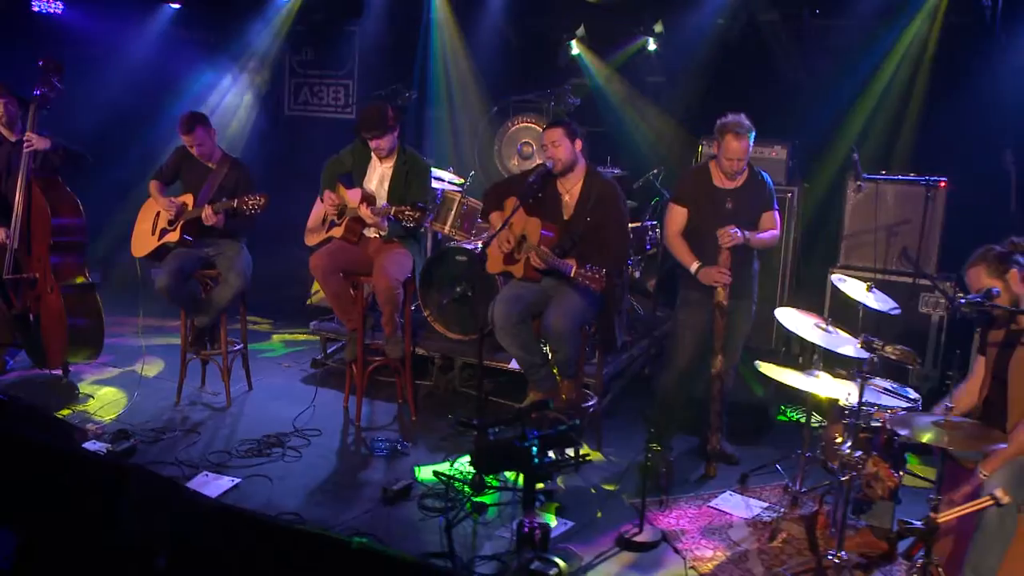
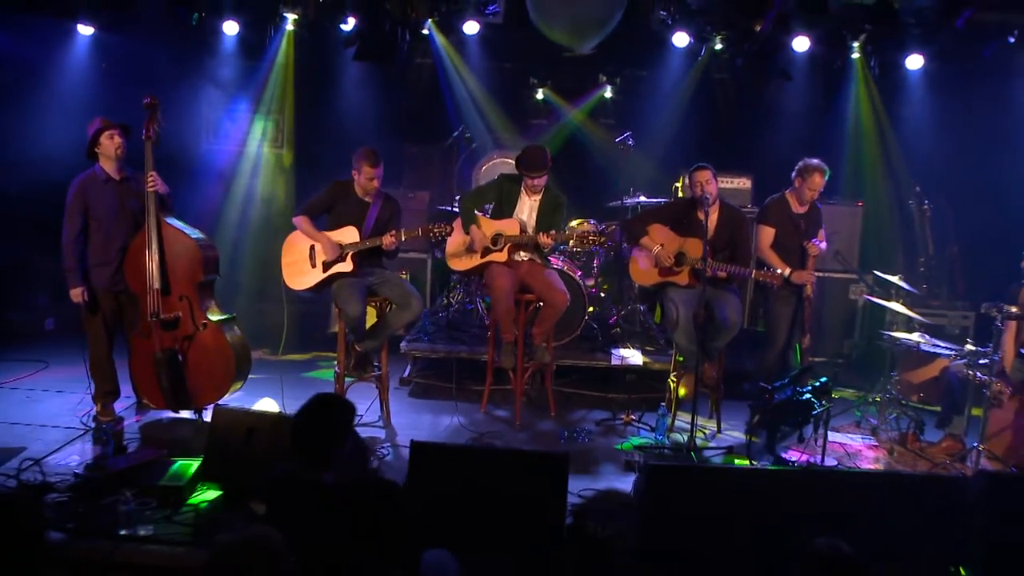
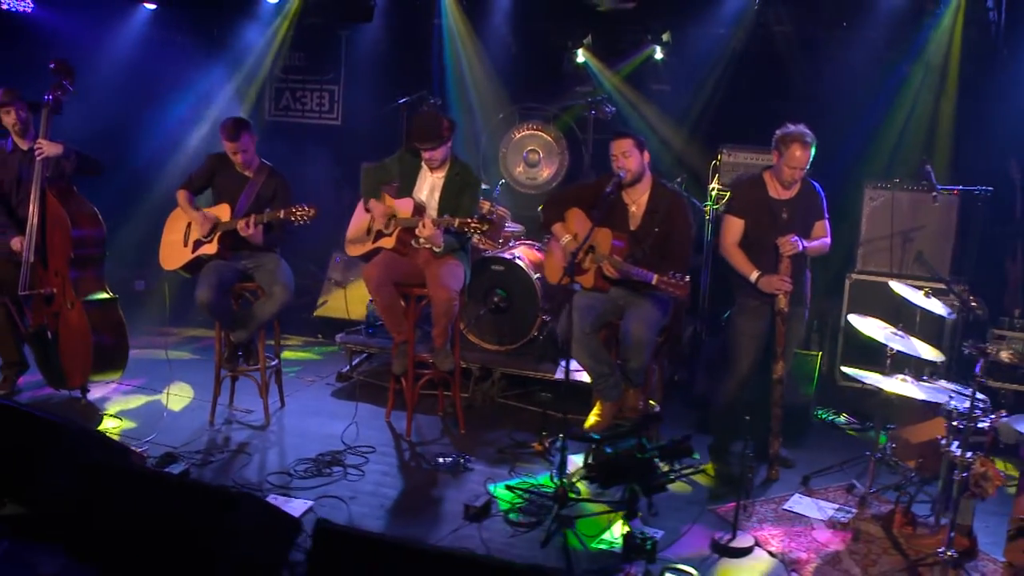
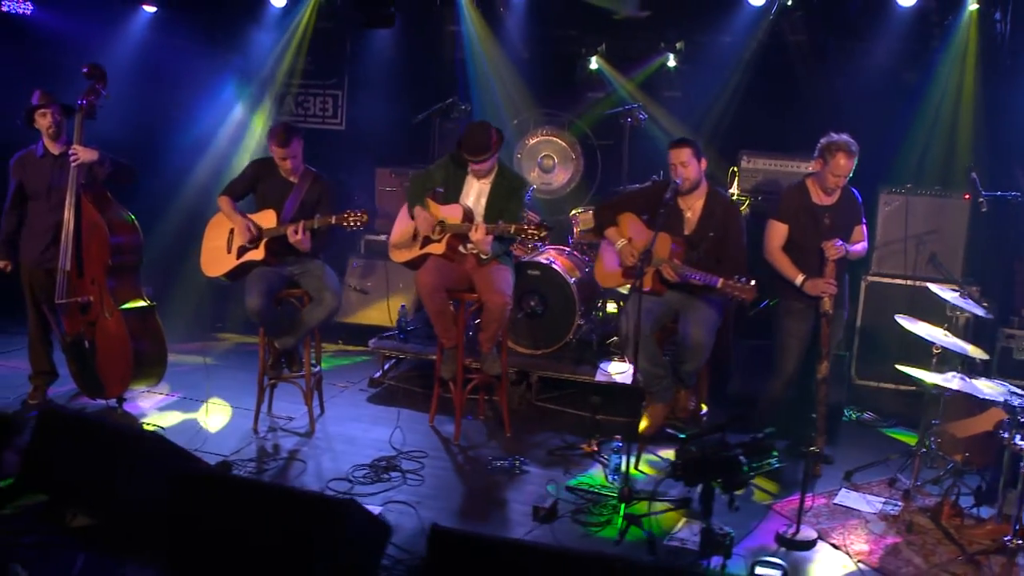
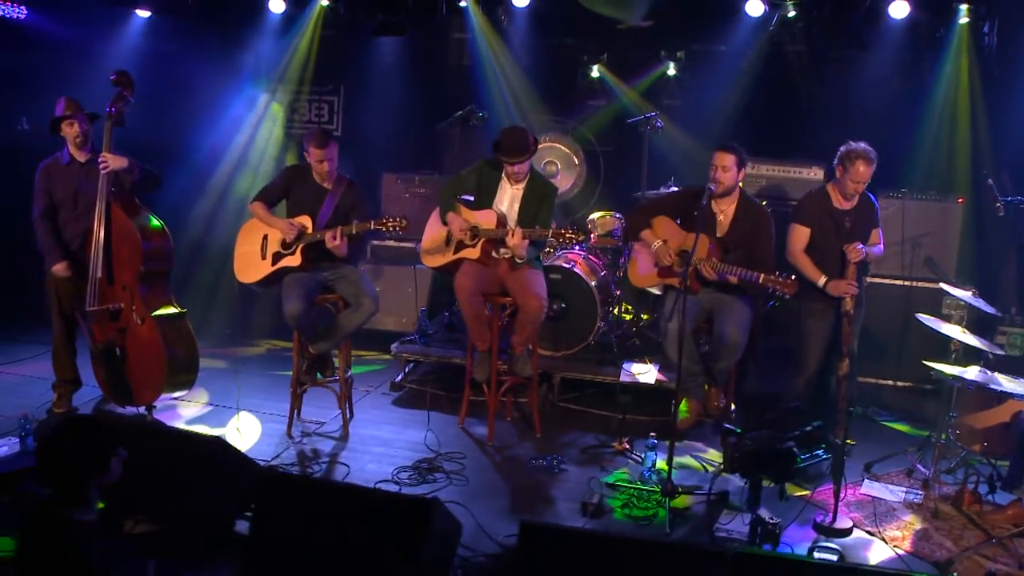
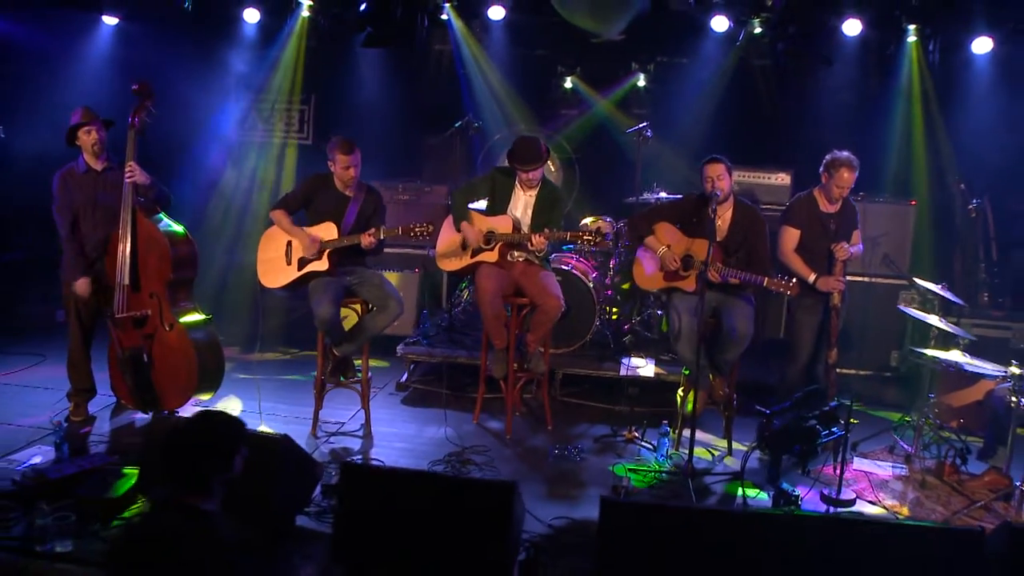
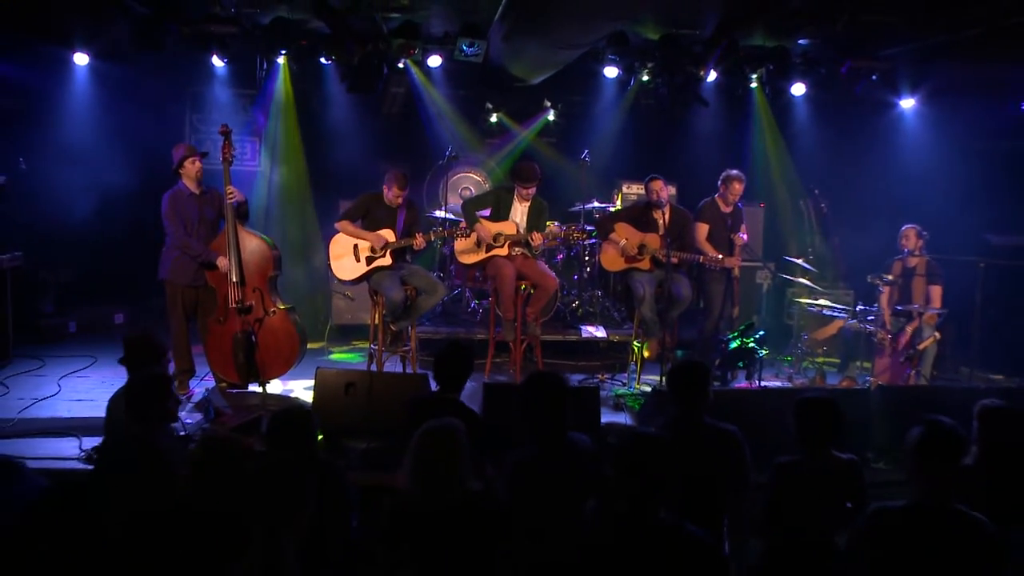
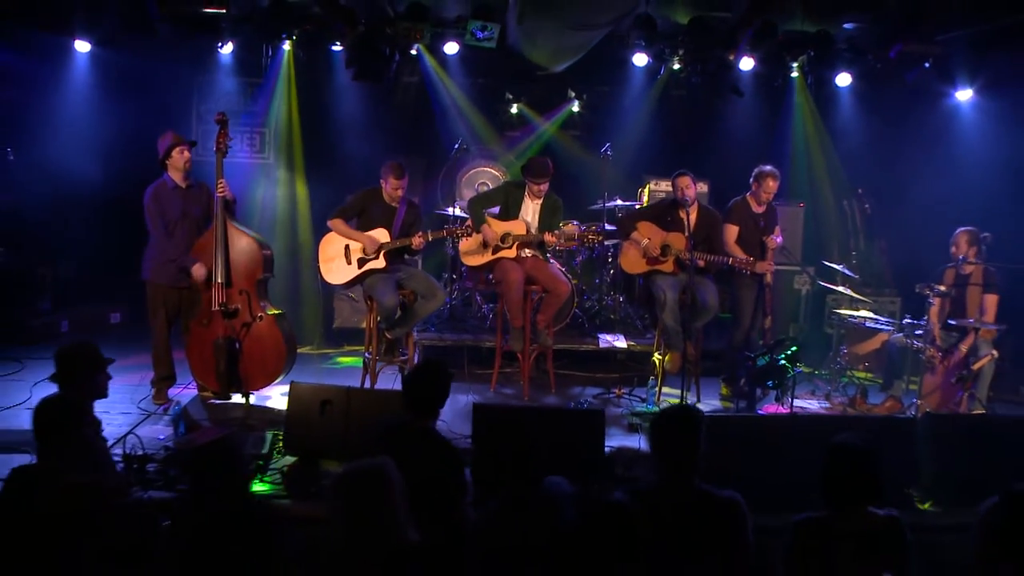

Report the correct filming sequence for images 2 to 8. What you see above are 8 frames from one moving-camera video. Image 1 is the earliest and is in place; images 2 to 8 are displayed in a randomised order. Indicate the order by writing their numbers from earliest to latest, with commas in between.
3, 4, 5, 6, 2, 8, 7
